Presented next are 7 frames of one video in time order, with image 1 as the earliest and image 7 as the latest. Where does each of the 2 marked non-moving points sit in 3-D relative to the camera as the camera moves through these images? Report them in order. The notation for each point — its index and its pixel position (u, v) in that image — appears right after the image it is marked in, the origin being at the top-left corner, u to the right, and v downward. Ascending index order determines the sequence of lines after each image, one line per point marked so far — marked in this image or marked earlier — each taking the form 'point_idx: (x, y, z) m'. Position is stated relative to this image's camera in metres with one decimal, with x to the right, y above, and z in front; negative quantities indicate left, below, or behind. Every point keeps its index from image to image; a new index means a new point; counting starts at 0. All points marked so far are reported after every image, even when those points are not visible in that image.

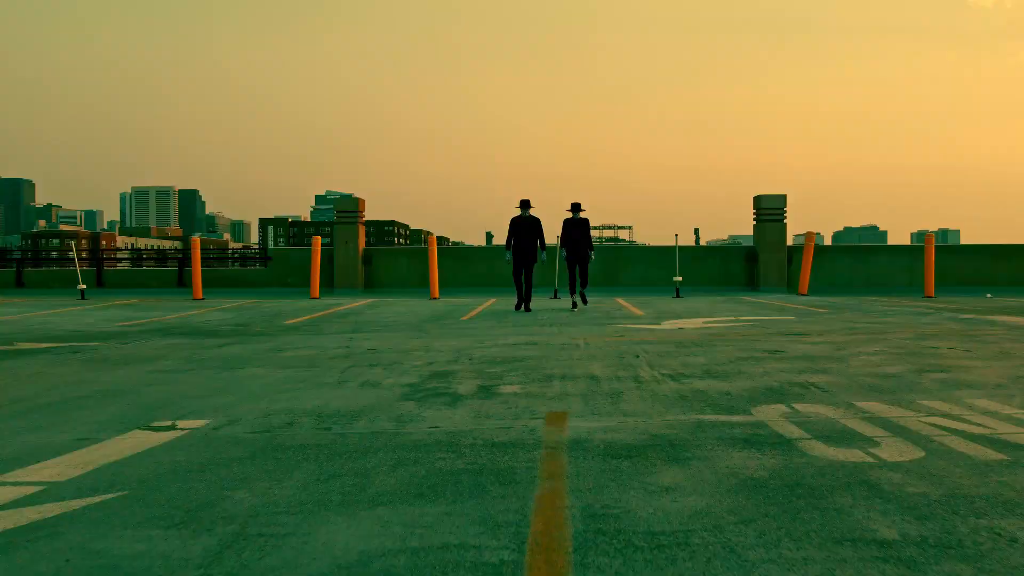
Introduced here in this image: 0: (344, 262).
0: (-2.0, +0.3, +8.2) m
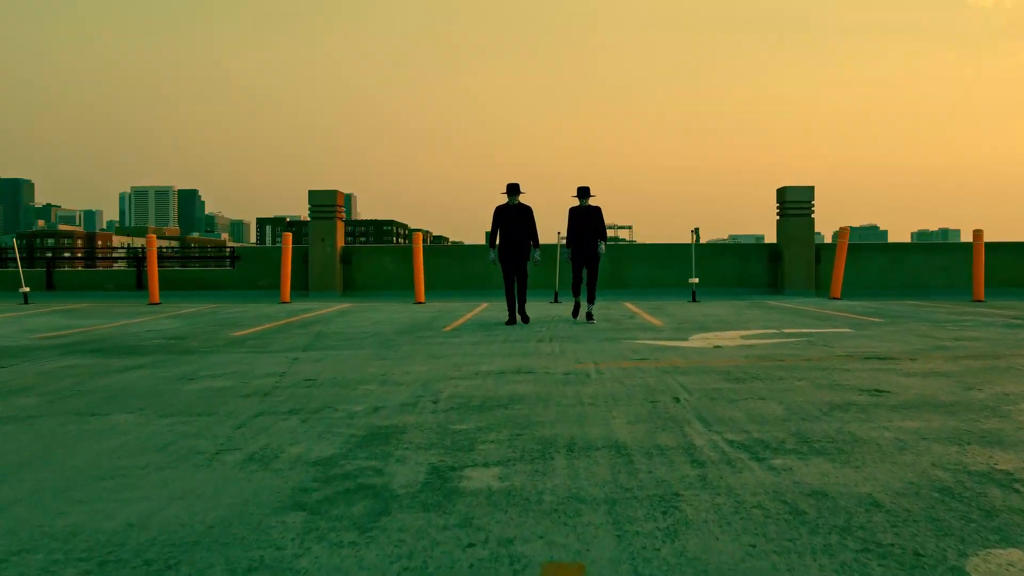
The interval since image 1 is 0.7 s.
0: (-2.1, +0.3, +7.4) m
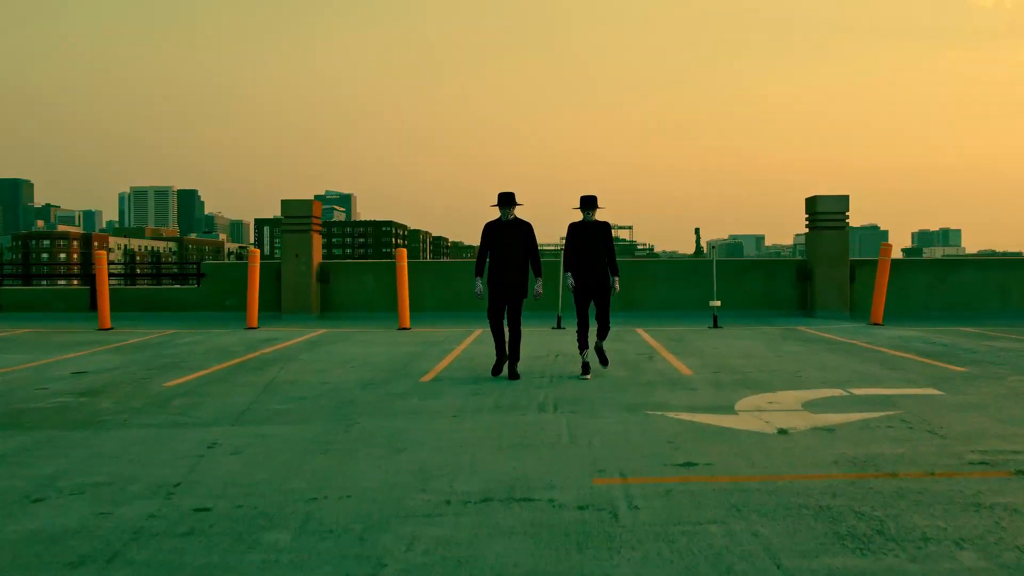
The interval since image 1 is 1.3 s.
0: (-2.1, +0.1, +6.6) m
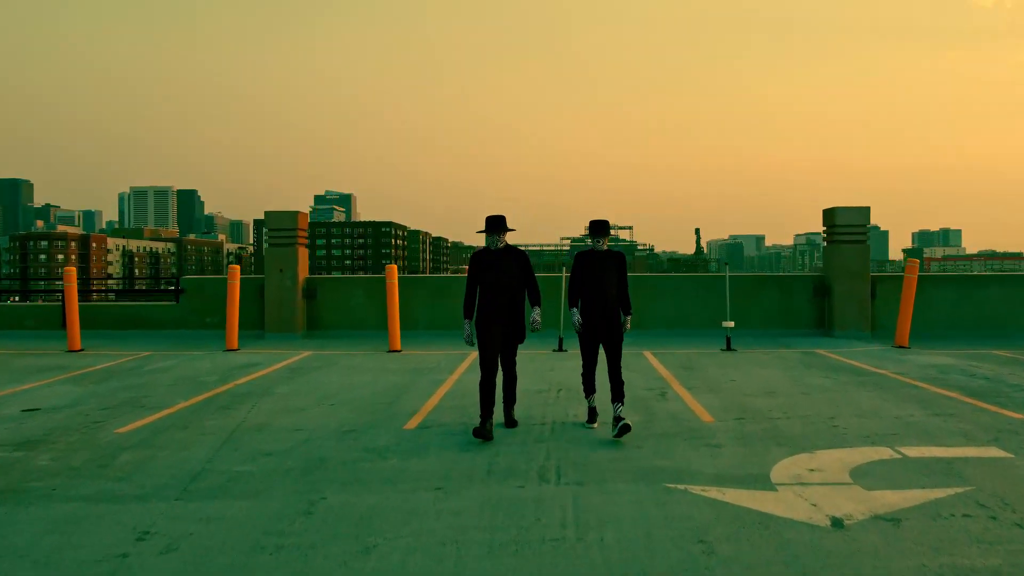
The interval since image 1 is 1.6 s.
0: (-2.1, -0.1, +6.2) m
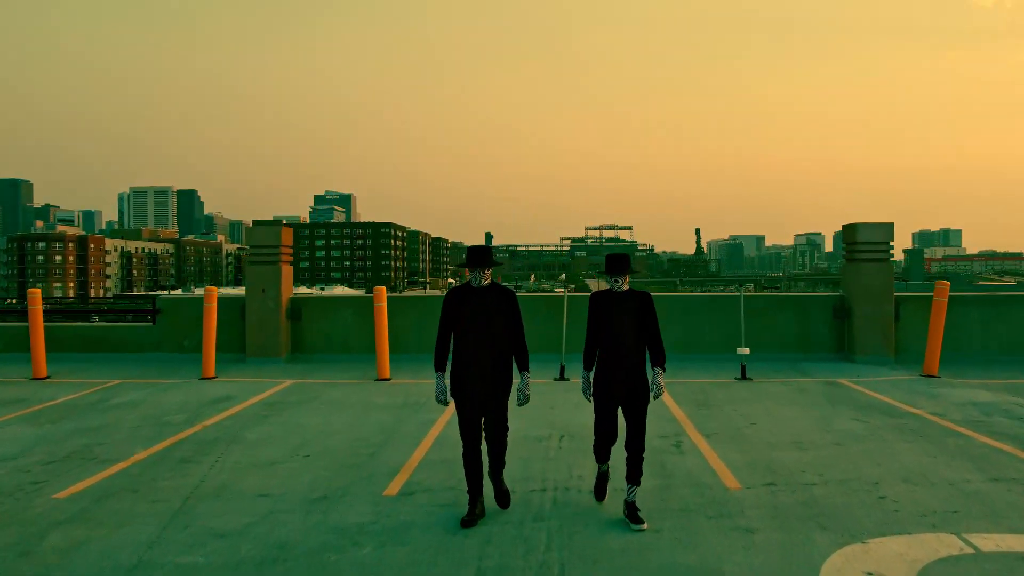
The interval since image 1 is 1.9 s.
0: (-2.1, -0.2, +5.8) m
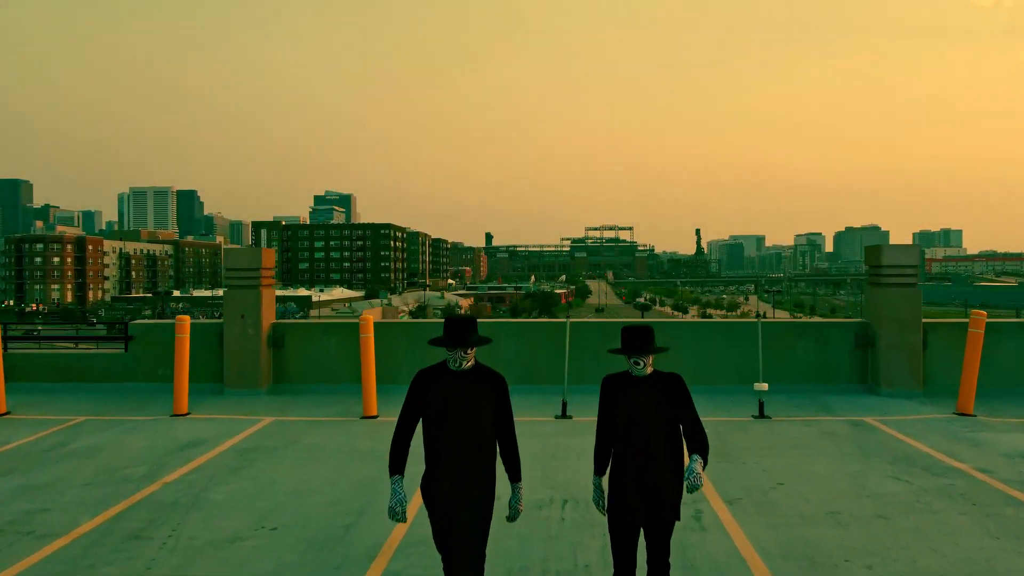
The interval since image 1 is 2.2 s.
0: (-2.1, -0.4, +5.4) m
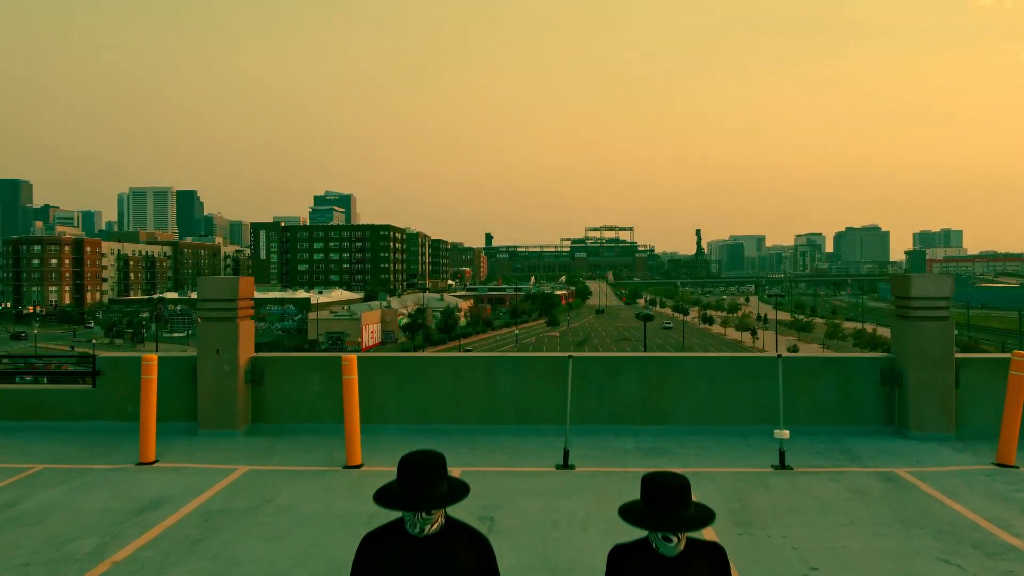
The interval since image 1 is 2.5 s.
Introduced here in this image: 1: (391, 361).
0: (-2.2, -0.7, +5.0) m
1: (-0.9, -0.5, +5.1) m
